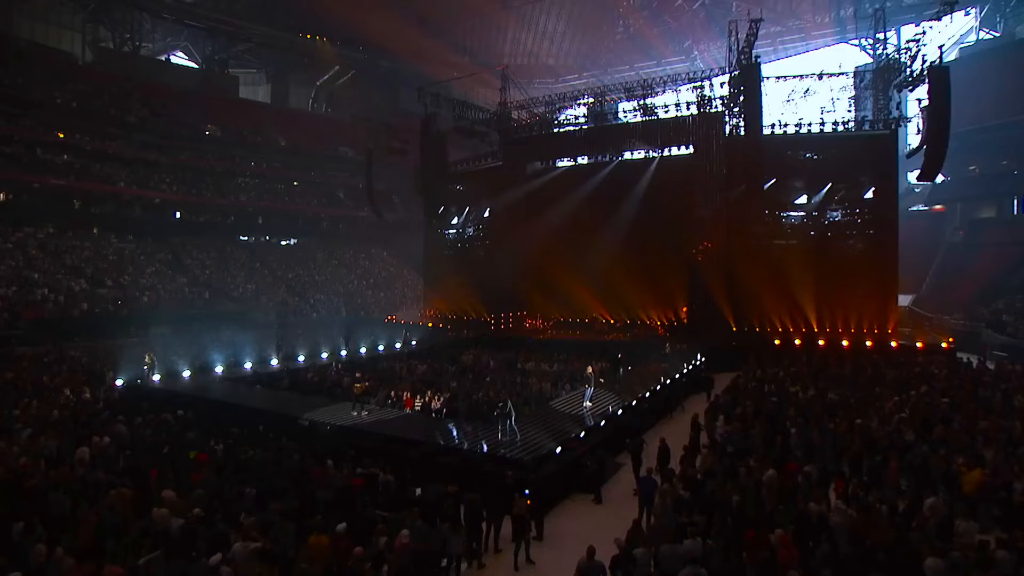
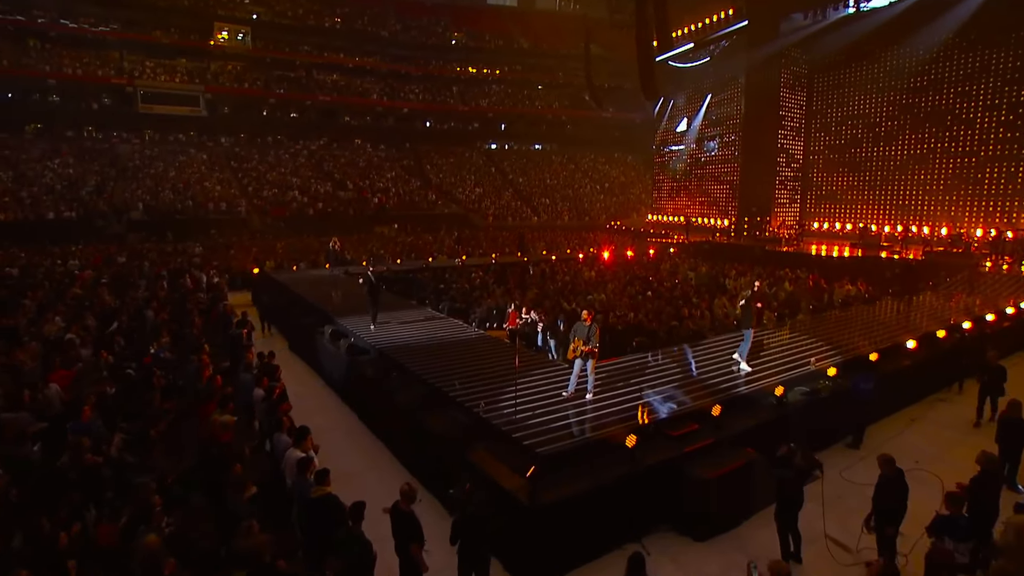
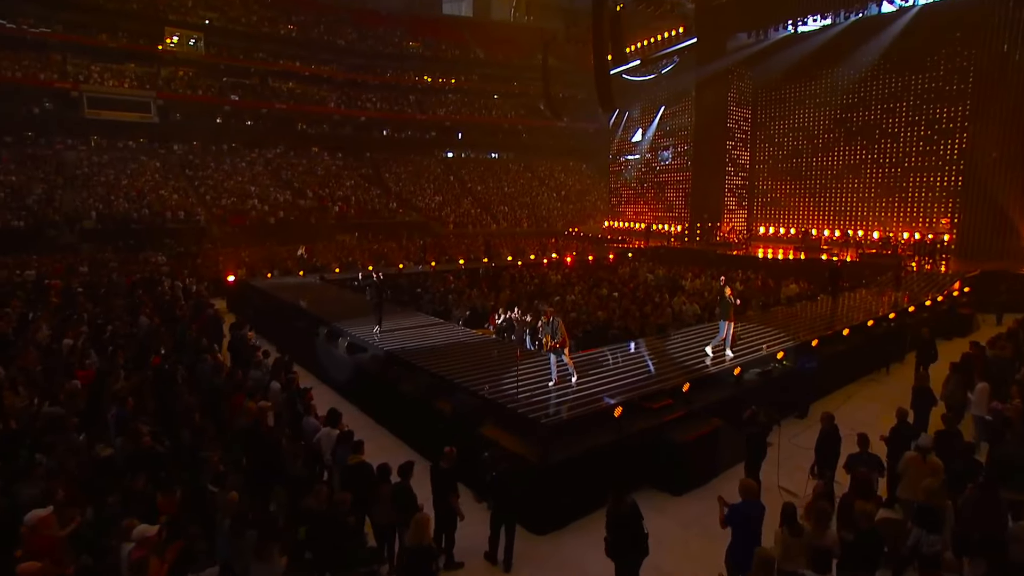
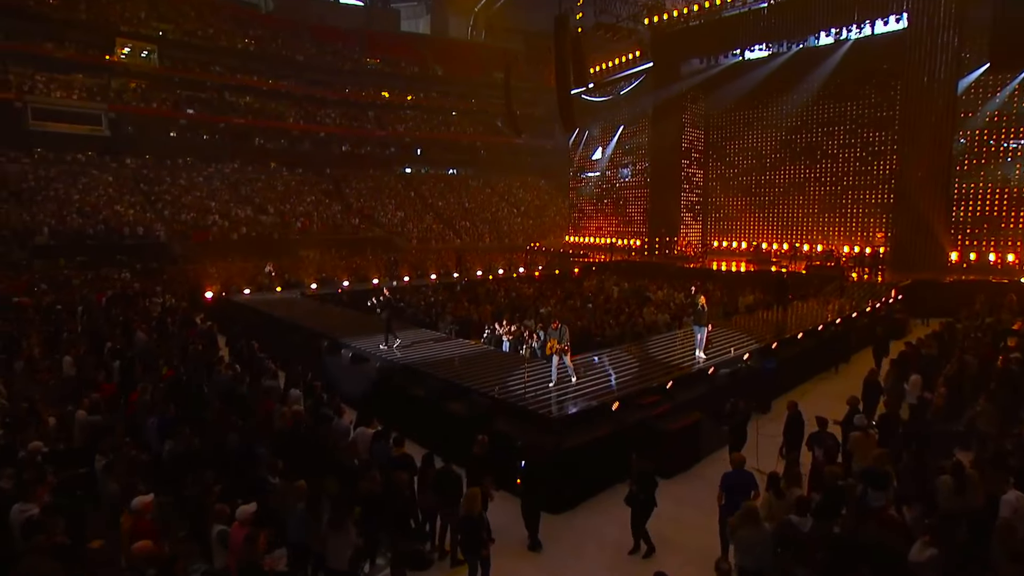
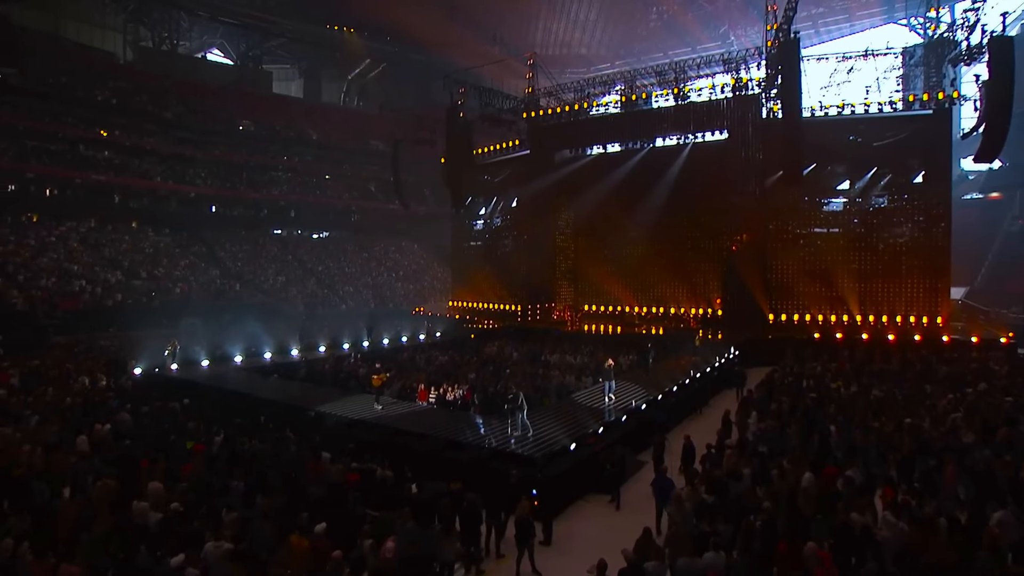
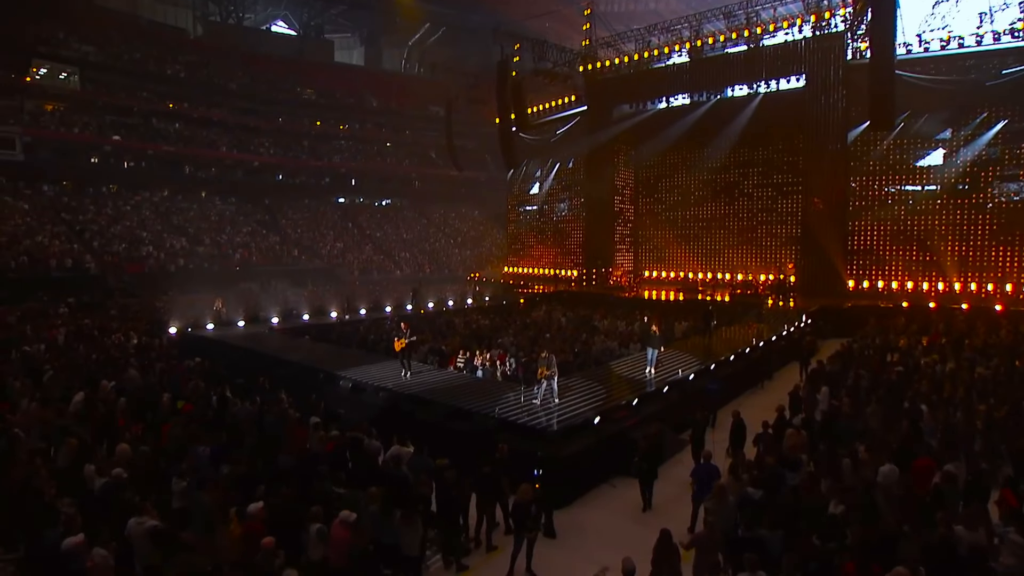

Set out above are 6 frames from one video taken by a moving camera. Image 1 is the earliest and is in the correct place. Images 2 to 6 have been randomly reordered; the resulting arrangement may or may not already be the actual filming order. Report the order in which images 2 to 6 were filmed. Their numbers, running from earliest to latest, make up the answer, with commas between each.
5, 6, 4, 3, 2
